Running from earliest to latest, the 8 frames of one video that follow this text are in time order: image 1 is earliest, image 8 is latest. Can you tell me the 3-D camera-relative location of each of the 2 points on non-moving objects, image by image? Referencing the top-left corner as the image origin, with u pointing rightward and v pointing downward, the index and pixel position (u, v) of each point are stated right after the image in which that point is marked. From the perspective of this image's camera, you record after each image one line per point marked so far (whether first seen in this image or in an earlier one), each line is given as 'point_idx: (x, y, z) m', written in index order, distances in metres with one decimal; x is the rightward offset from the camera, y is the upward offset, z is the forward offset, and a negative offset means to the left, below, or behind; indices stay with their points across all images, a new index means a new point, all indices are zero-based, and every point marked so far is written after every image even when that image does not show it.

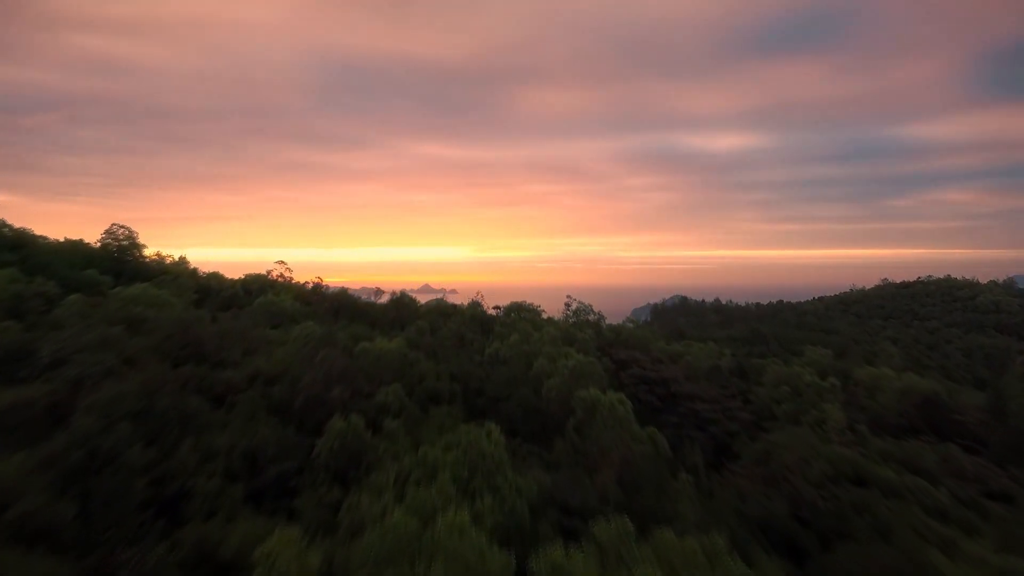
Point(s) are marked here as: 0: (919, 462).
0: (+4.0, -1.7, +7.3) m
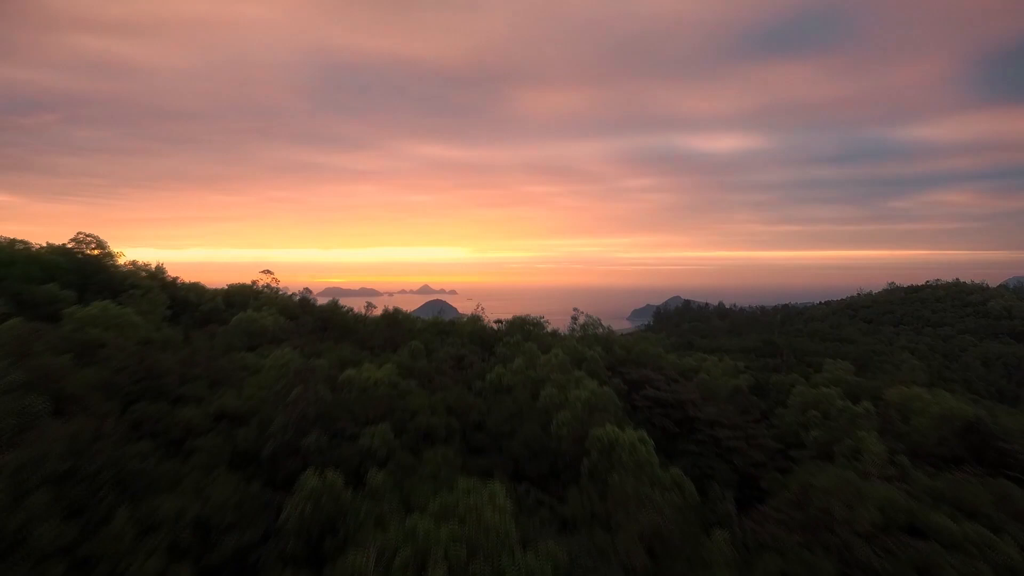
0: (+4.1, -1.9, +6.5) m
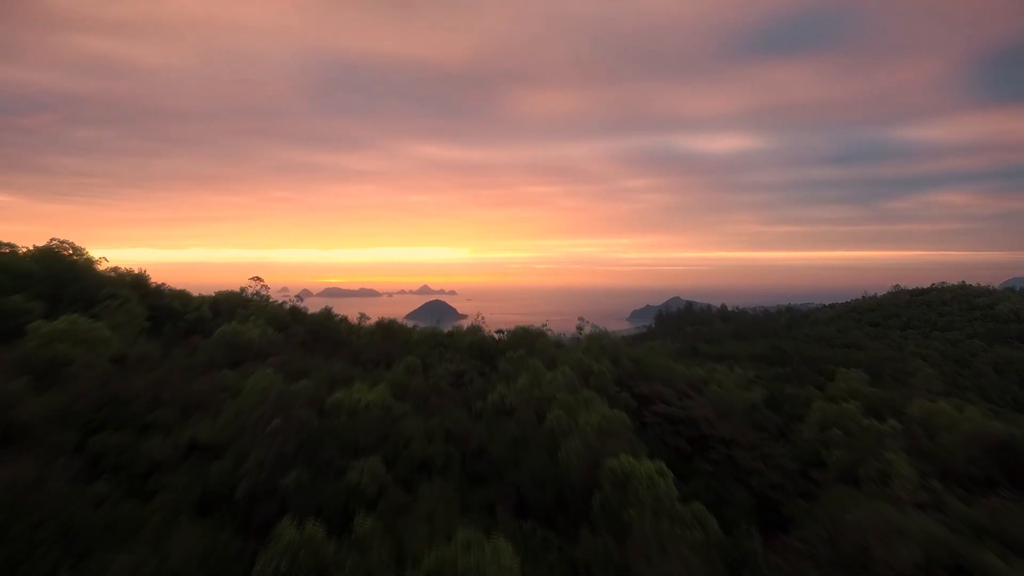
0: (+4.1, -2.0, +6.0) m
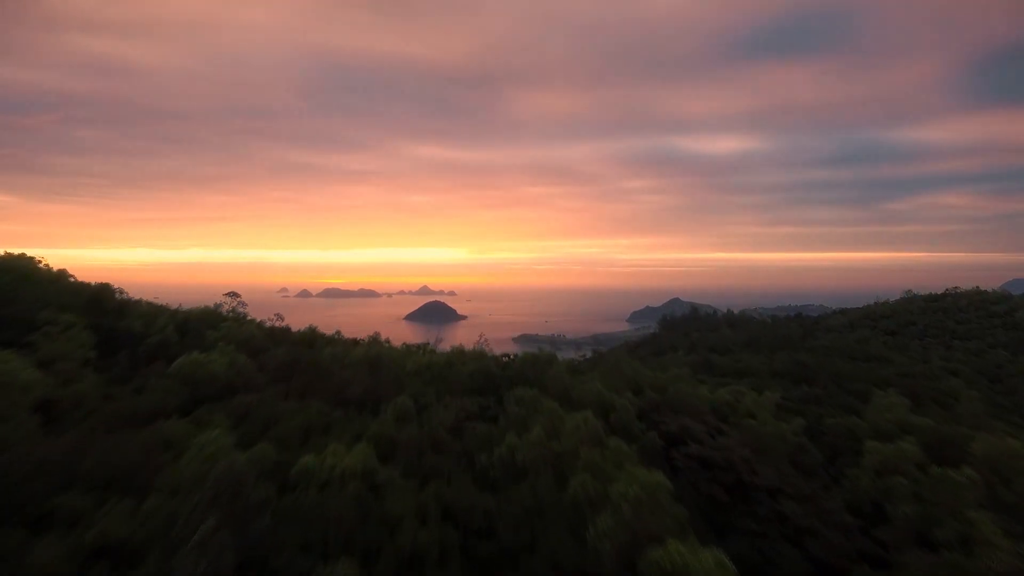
0: (+4.2, -2.2, +4.8) m
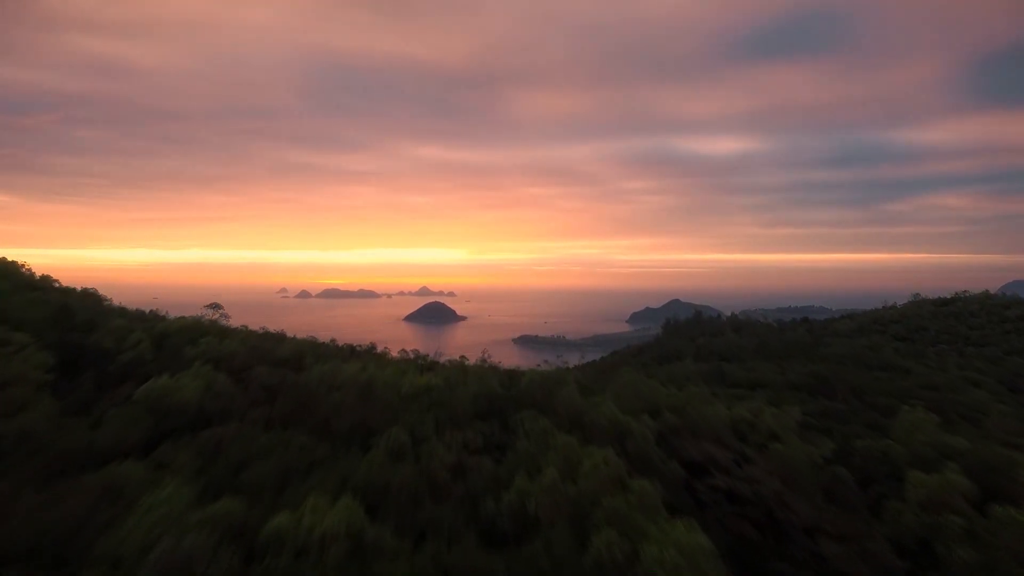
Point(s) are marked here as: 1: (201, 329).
0: (+4.3, -2.3, +4.1) m
1: (-3.9, -0.5, +9.2) m
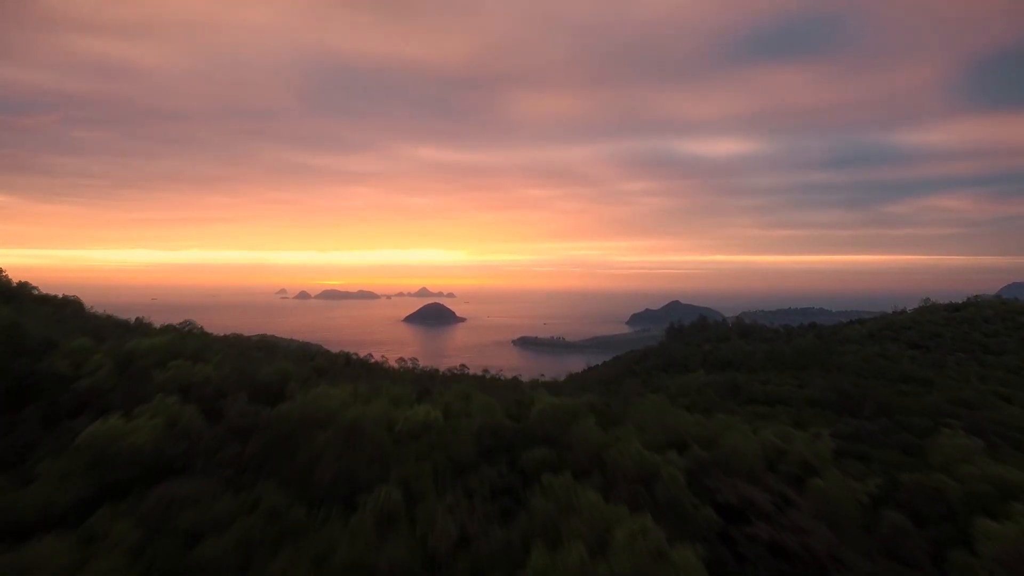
0: (+4.3, -2.5, +3.2) m
1: (-3.8, -0.7, +8.3) m
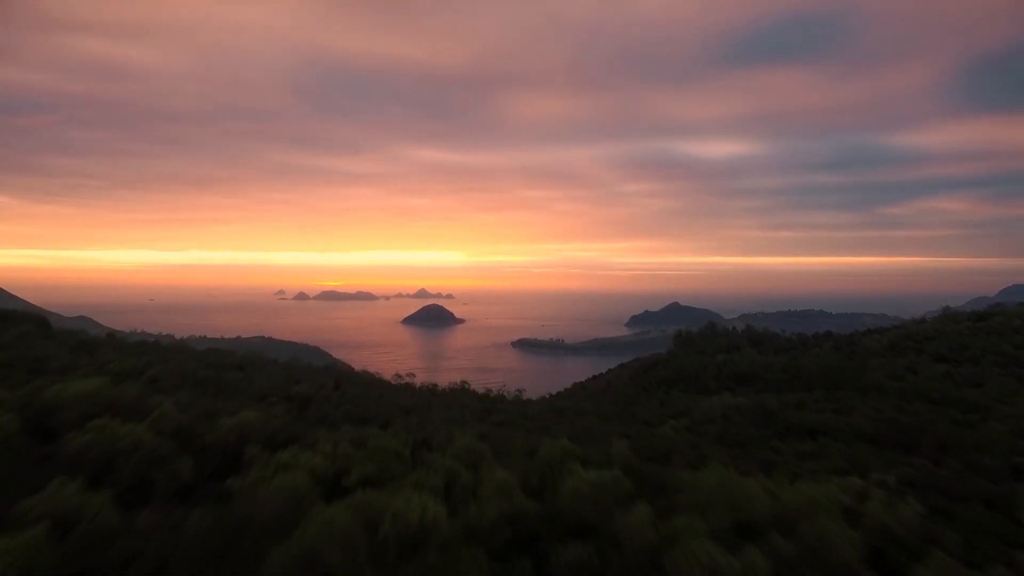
0: (+4.5, -2.8, +1.6) m
1: (-3.6, -1.0, +6.7) m
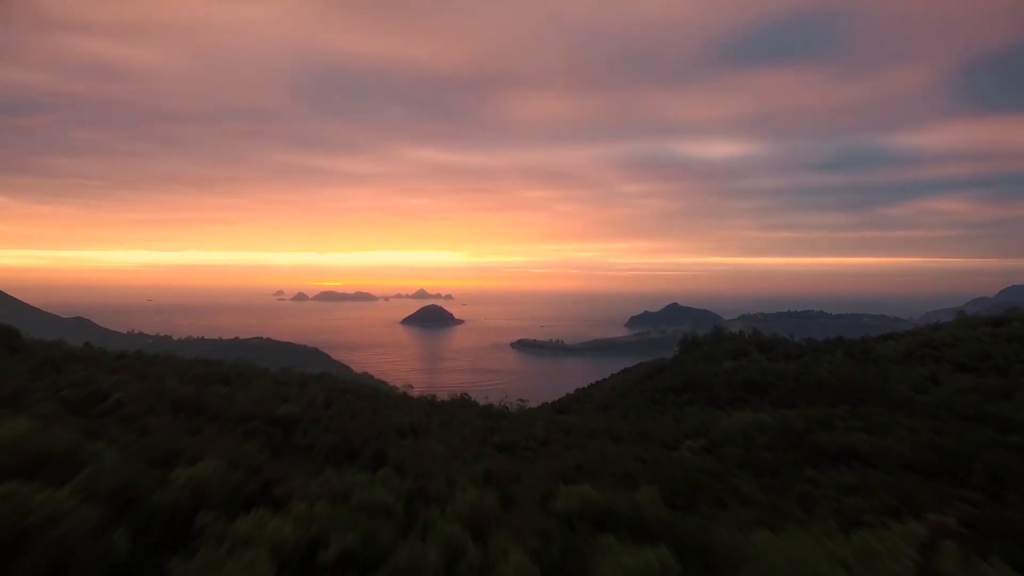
0: (+4.6, -3.0, +0.5) m
1: (-3.5, -1.1, +5.6) m
